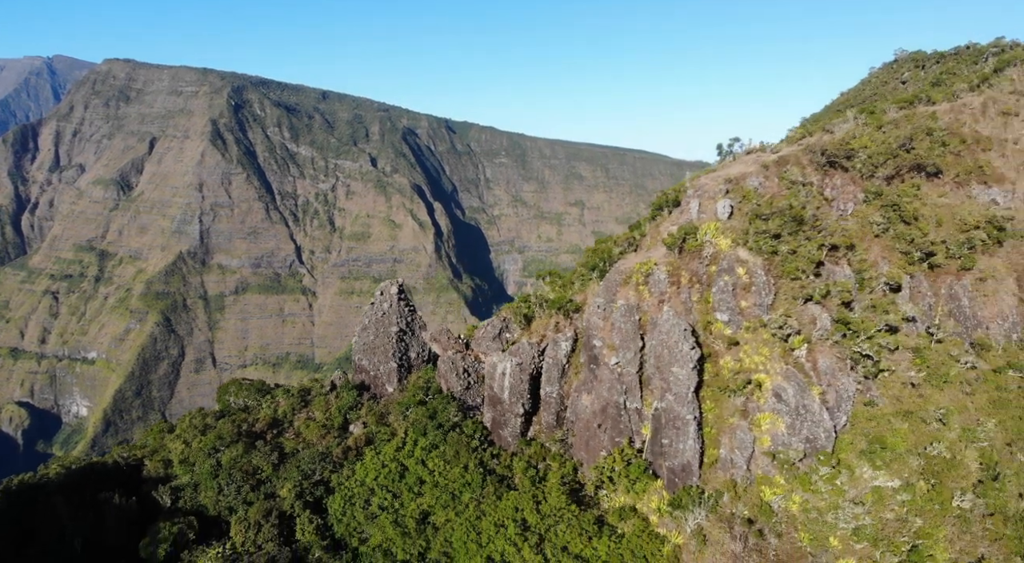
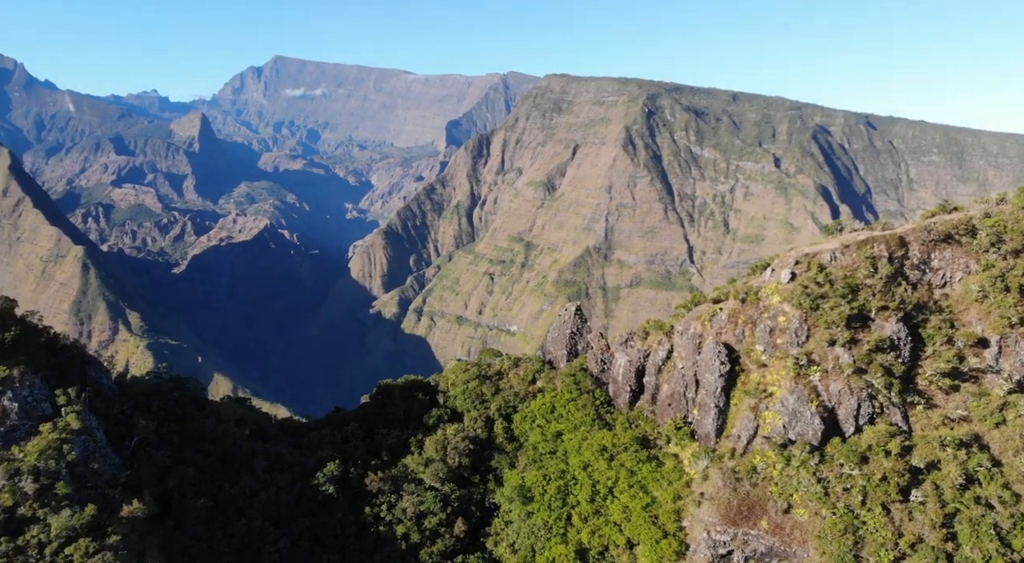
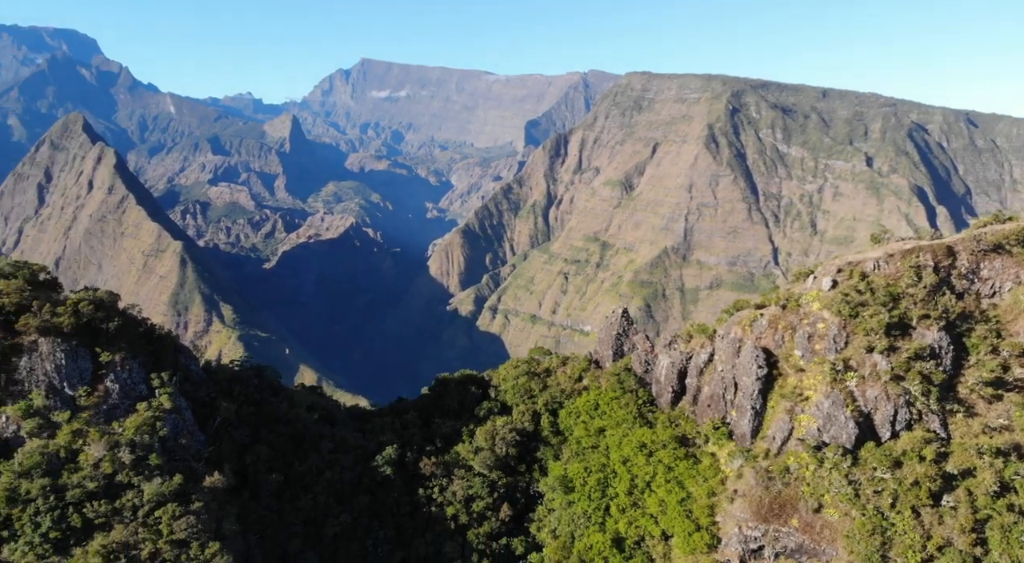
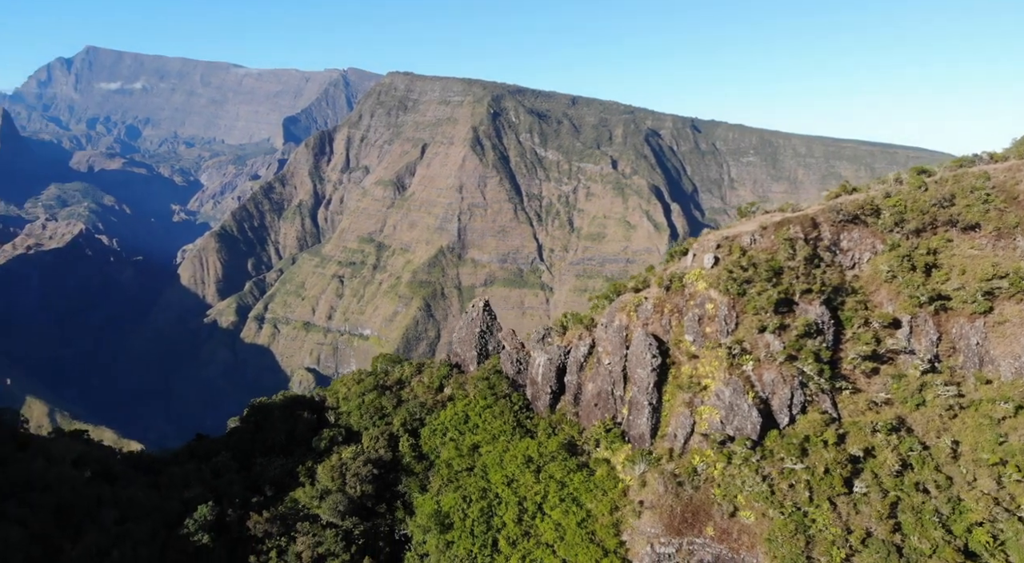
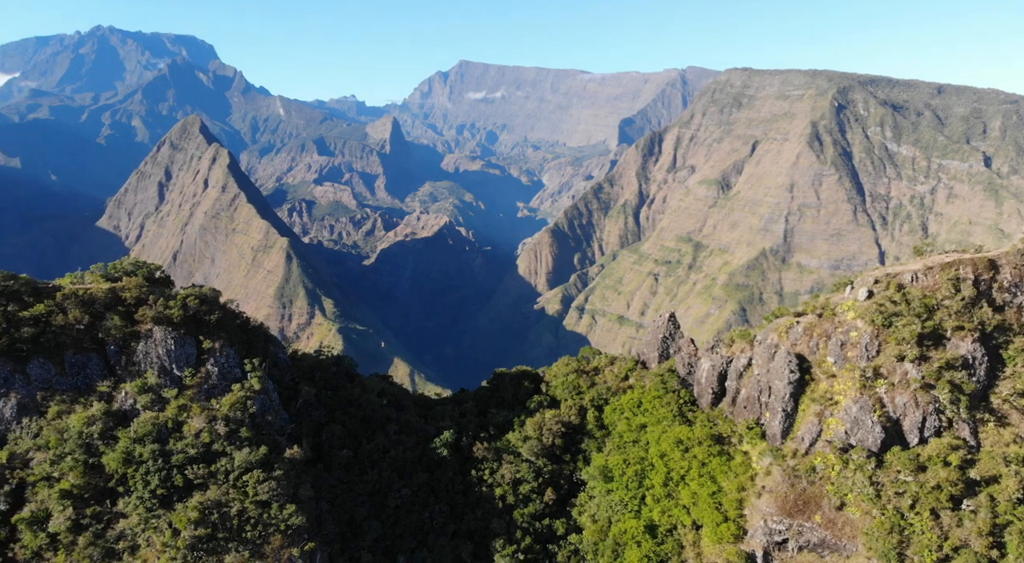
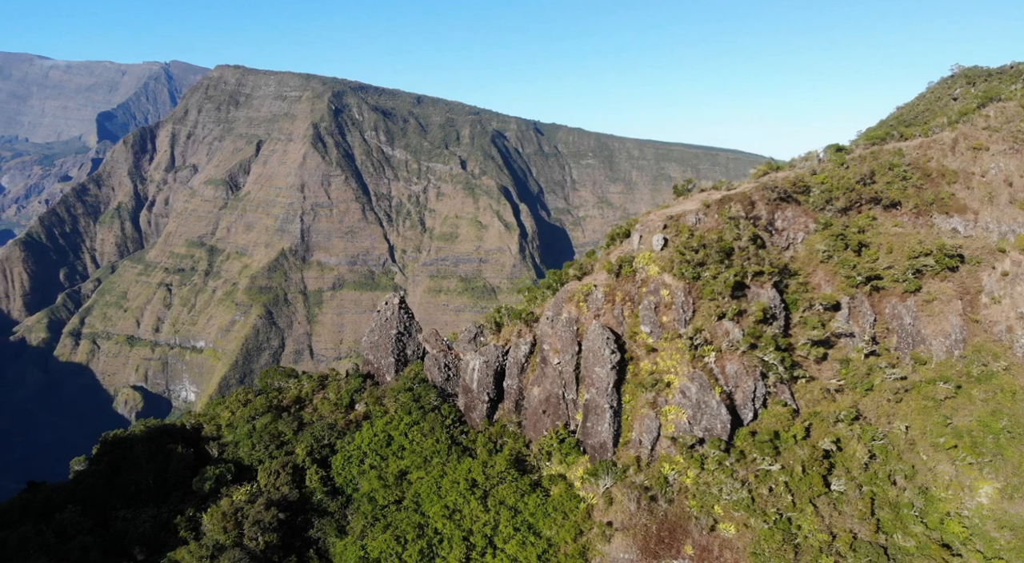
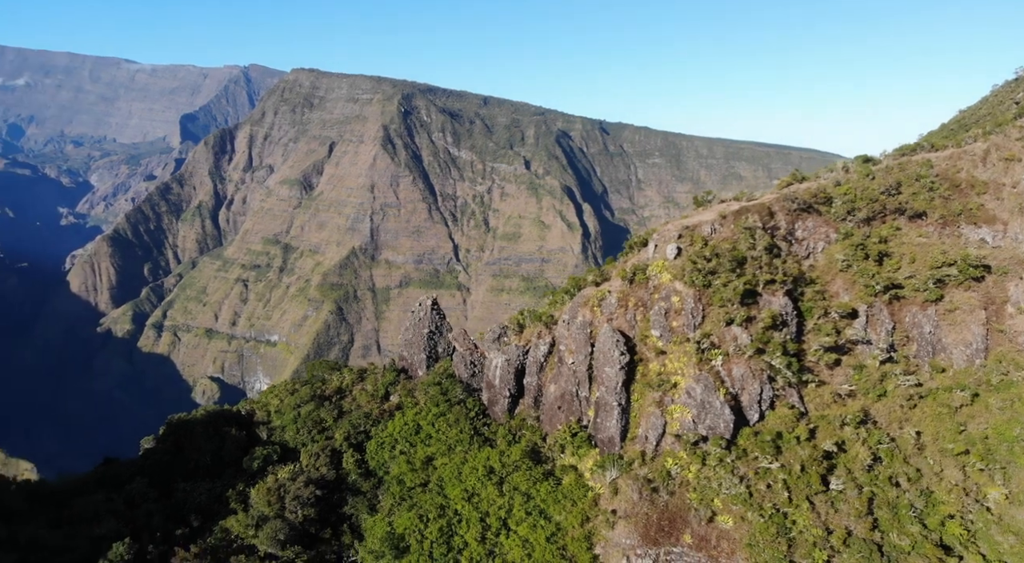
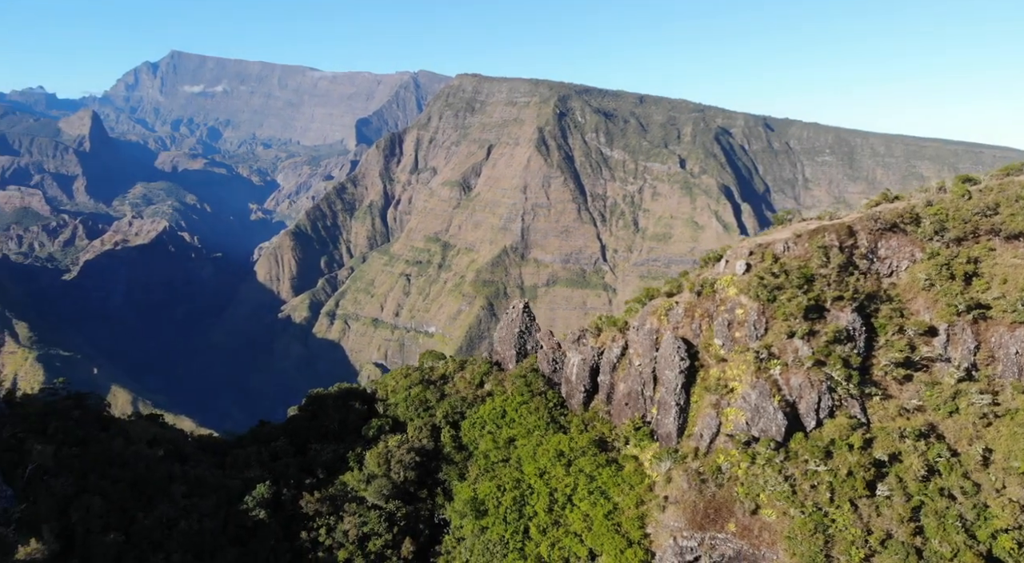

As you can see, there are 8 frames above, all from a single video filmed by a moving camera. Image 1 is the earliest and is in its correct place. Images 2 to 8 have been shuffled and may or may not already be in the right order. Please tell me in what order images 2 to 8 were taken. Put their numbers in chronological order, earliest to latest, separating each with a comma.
6, 7, 4, 8, 2, 3, 5
